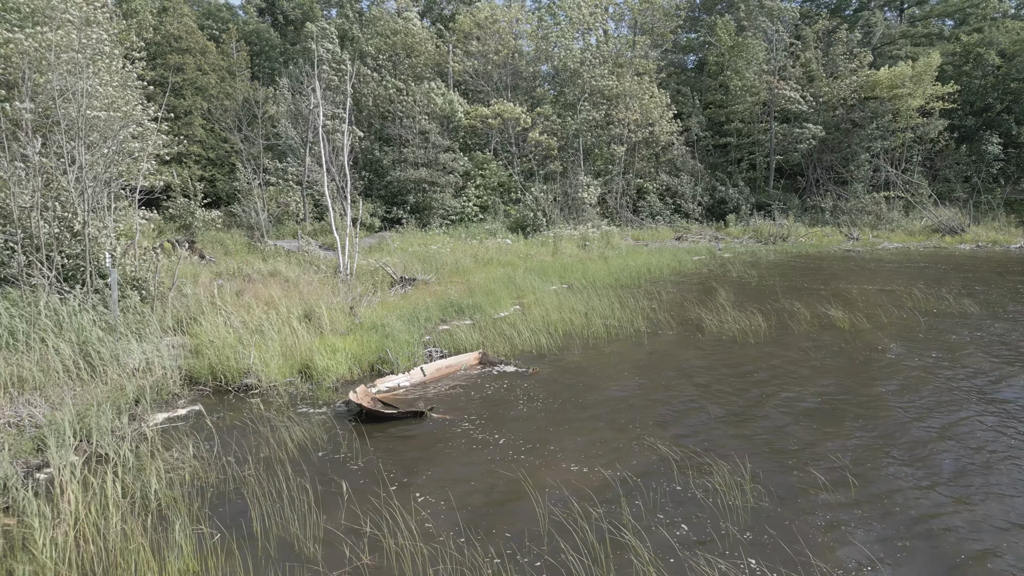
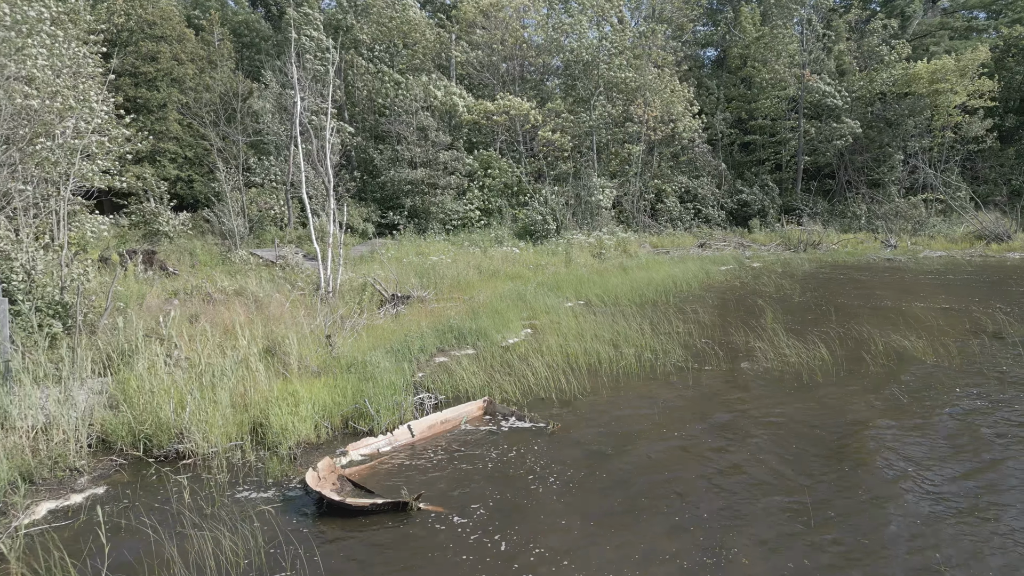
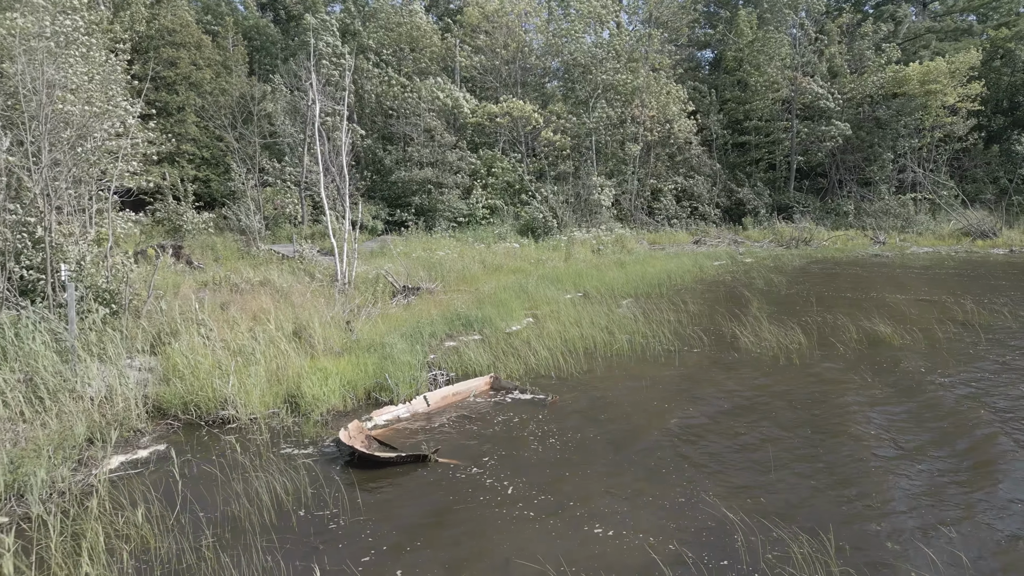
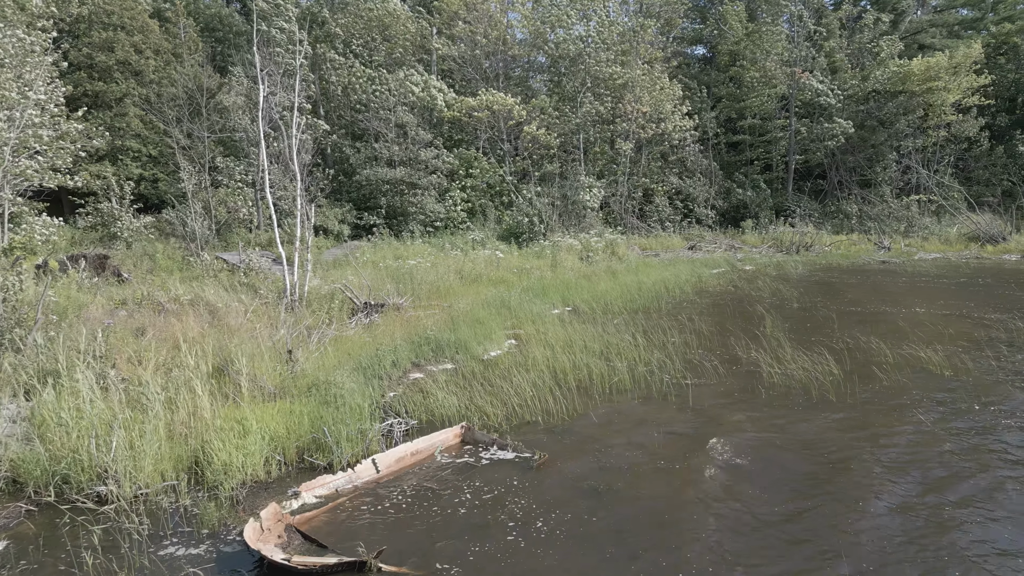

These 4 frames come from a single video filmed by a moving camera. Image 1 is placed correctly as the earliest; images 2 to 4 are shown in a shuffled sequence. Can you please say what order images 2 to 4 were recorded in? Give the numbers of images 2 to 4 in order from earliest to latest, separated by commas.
3, 2, 4
